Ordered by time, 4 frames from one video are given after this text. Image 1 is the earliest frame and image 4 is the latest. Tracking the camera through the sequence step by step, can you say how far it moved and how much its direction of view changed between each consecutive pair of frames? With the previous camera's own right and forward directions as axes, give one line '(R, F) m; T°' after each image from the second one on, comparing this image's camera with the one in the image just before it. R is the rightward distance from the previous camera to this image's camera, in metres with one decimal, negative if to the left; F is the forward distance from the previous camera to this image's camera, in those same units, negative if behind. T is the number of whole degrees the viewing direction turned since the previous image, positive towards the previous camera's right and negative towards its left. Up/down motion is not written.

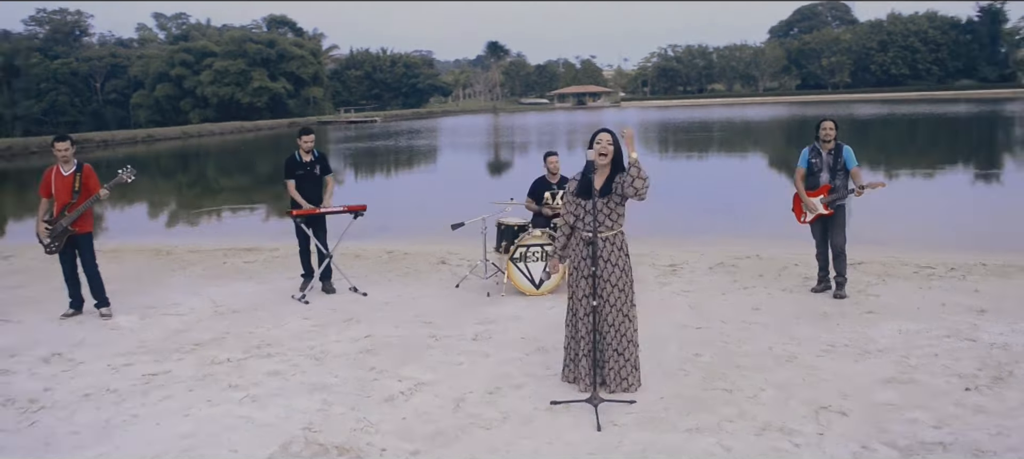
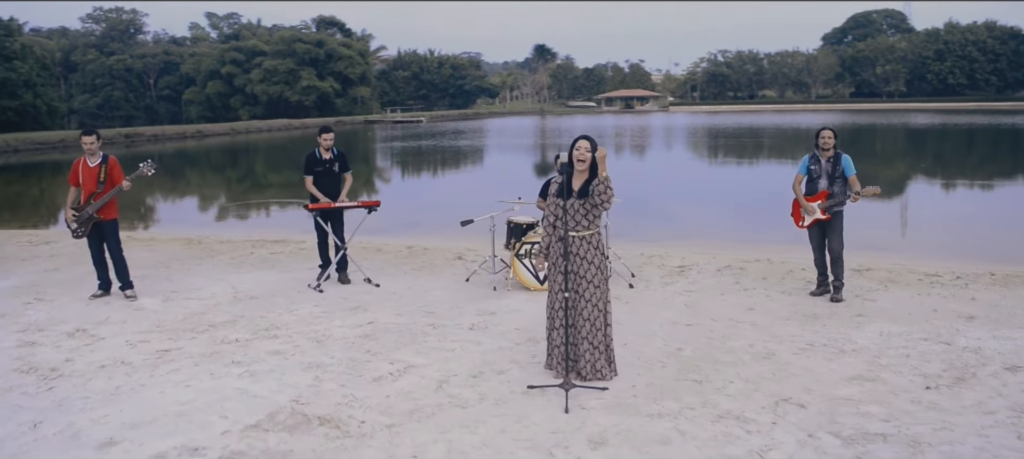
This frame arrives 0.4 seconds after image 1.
(+0.4, -0.3) m; -3°
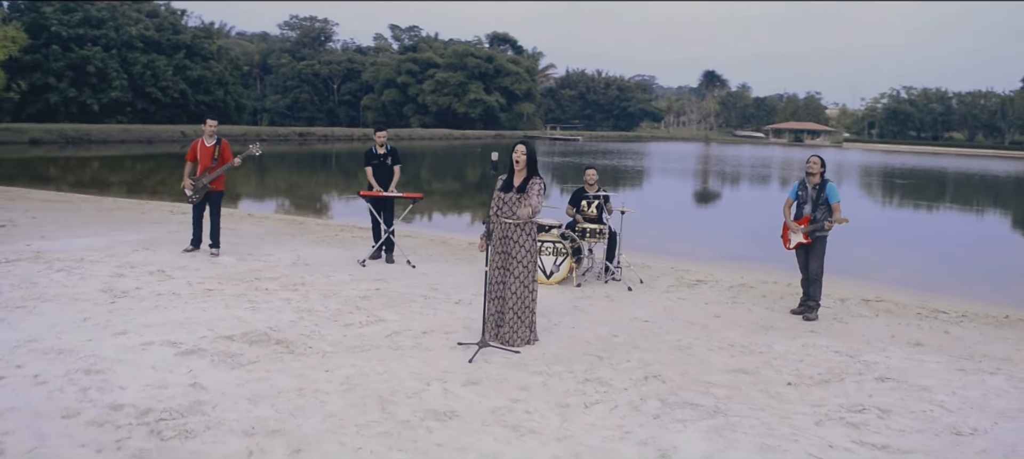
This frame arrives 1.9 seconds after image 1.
(+1.7, -1.0) m; -11°
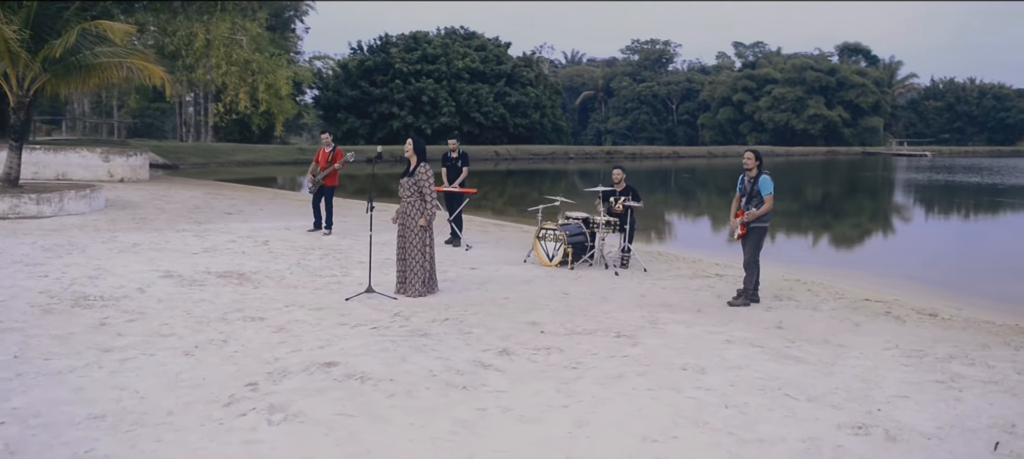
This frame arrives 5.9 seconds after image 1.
(+4.5, -0.7) m; -25°
